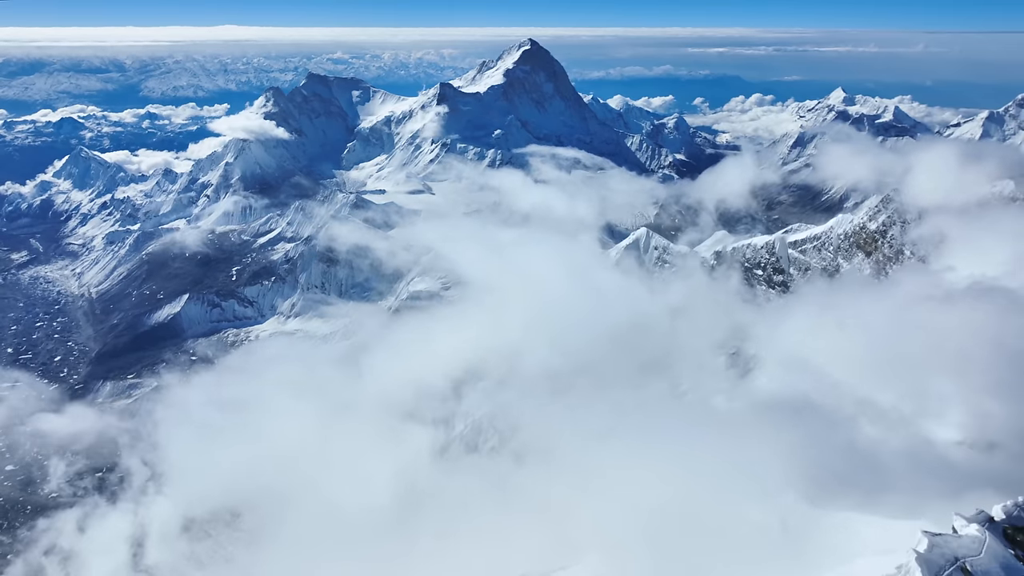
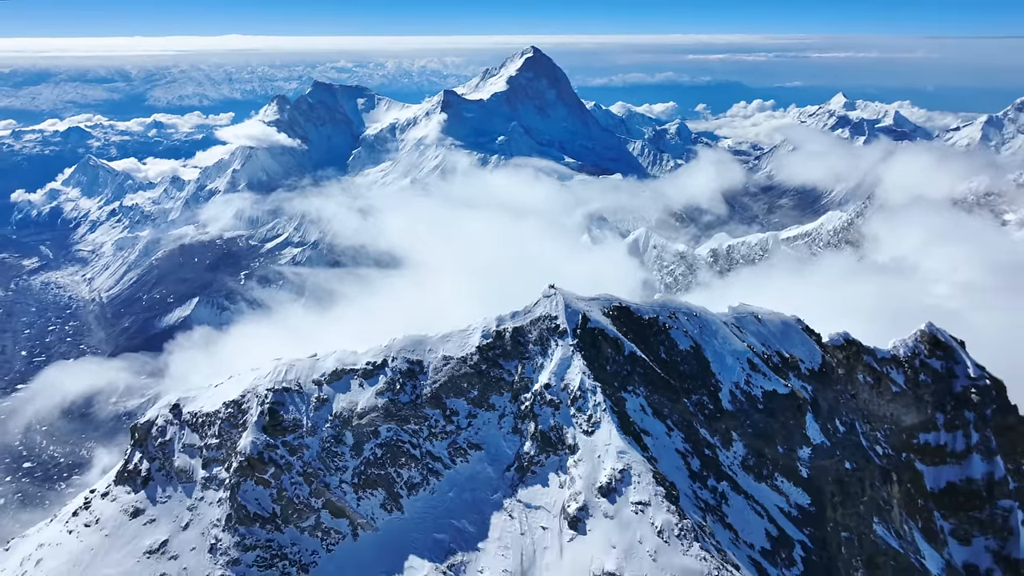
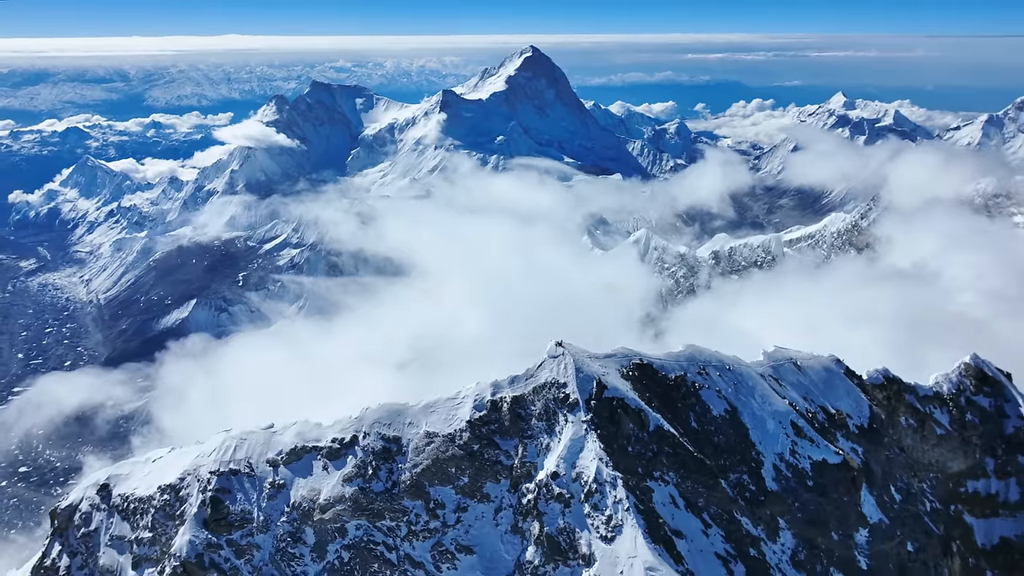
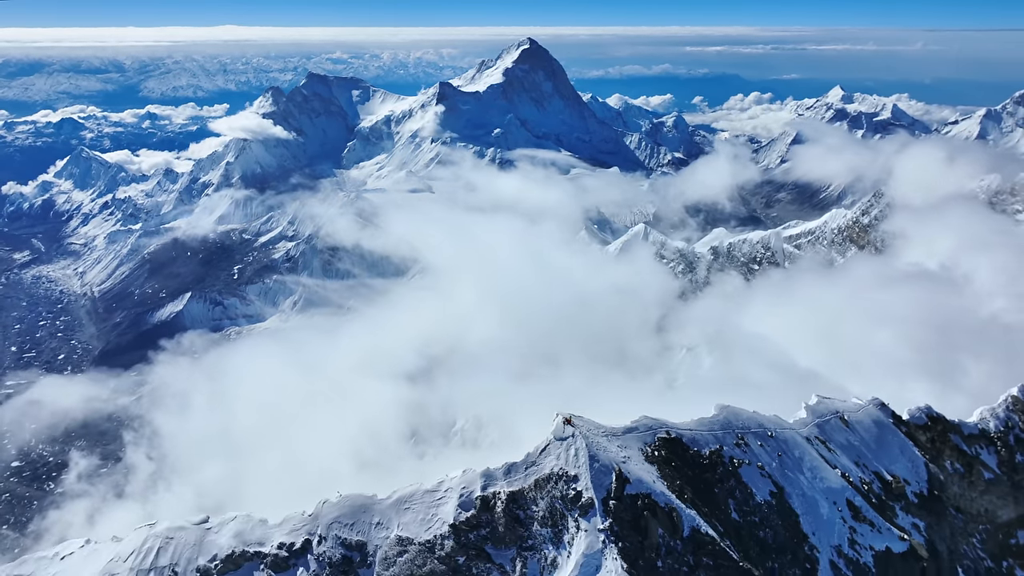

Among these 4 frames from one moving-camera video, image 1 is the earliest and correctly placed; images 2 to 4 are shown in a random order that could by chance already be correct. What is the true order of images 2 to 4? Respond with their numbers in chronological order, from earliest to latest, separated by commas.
4, 3, 2
